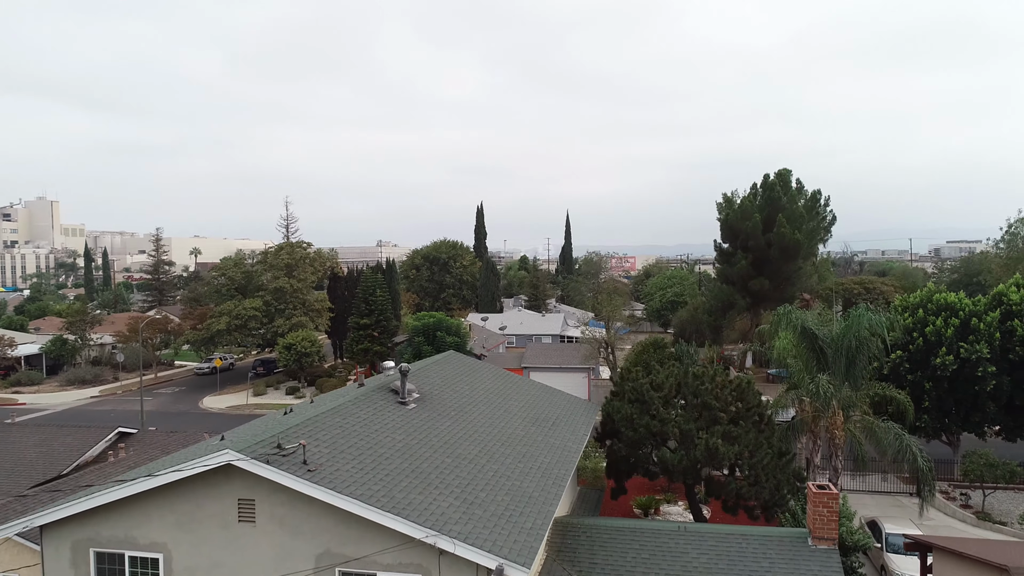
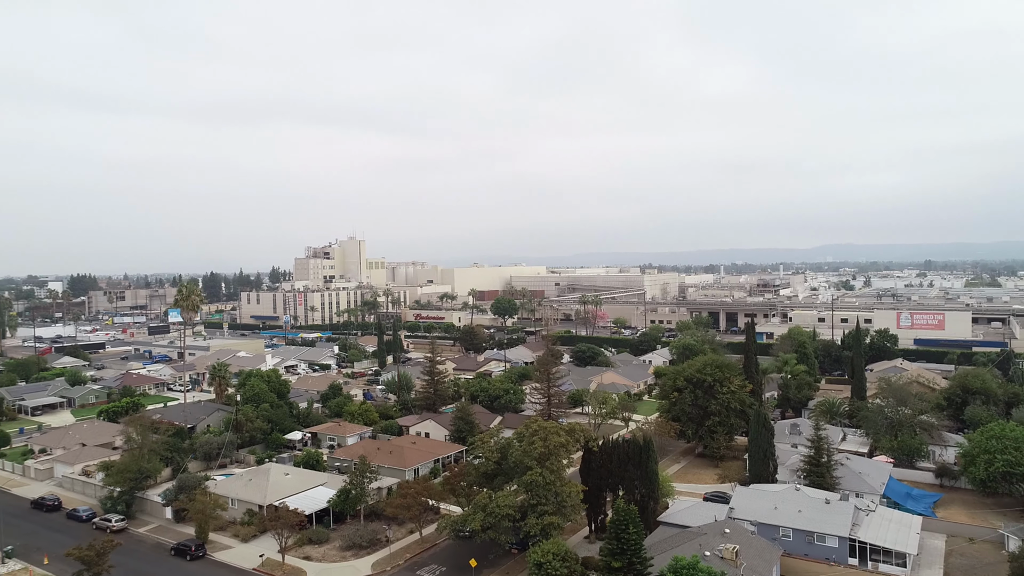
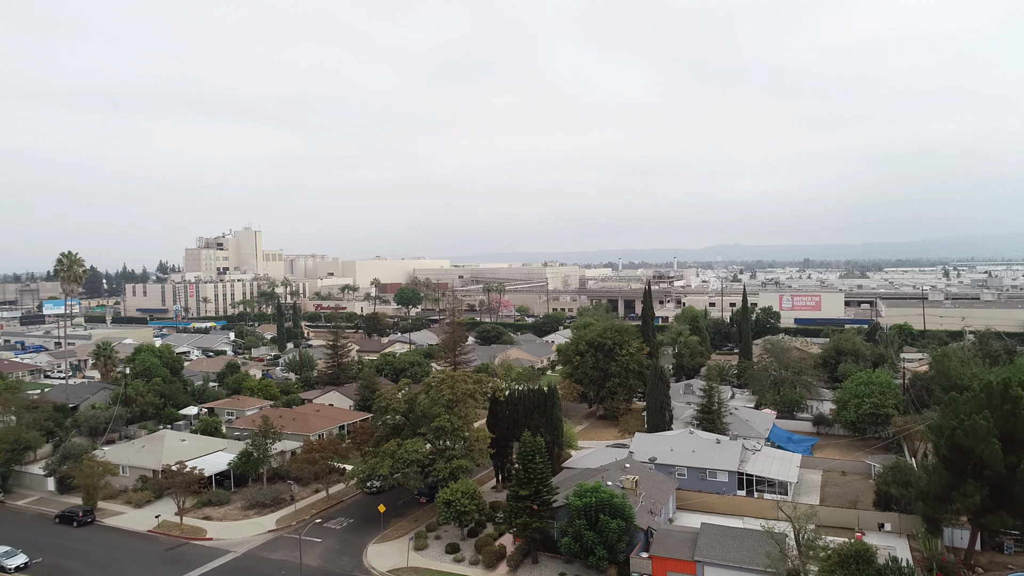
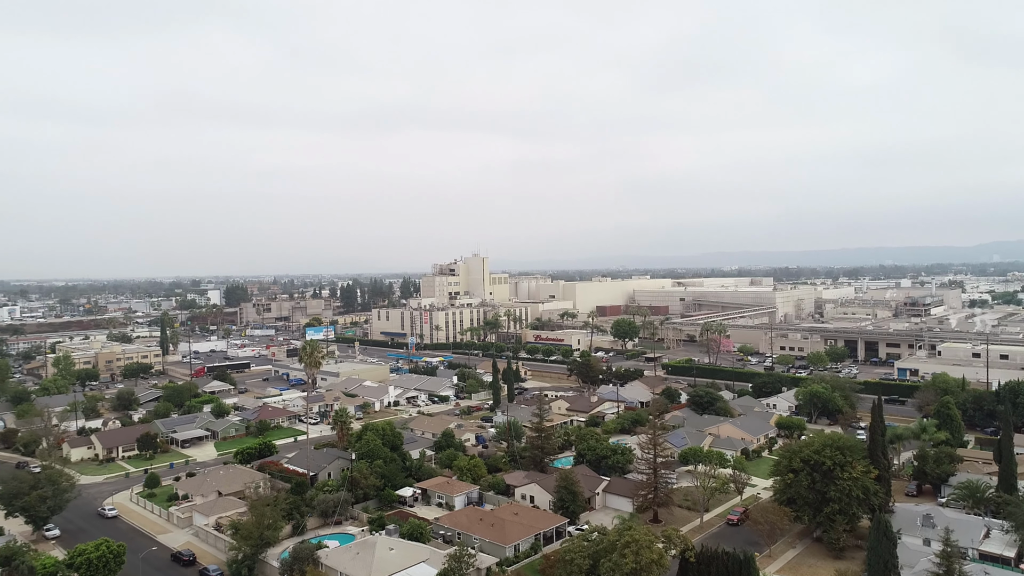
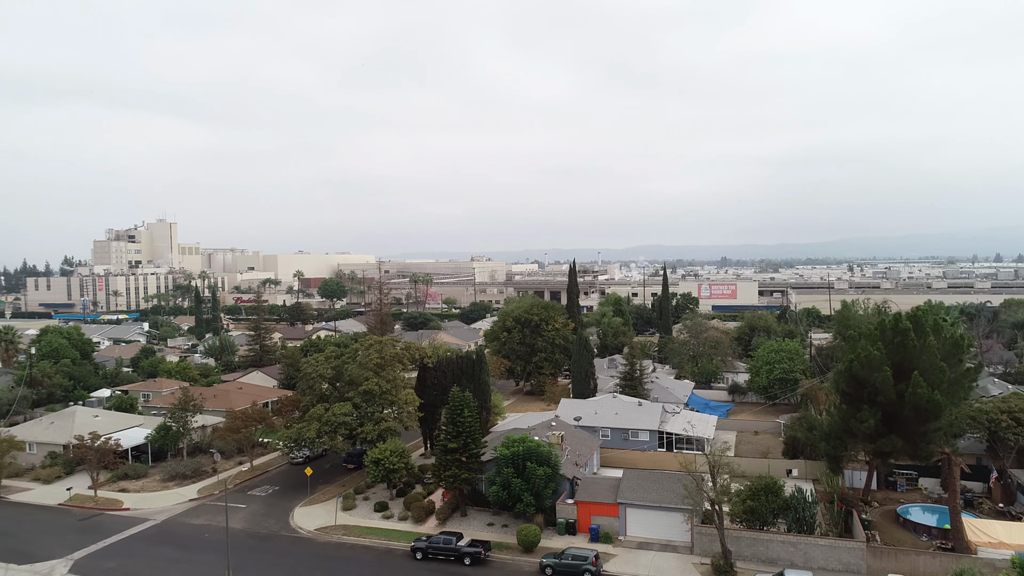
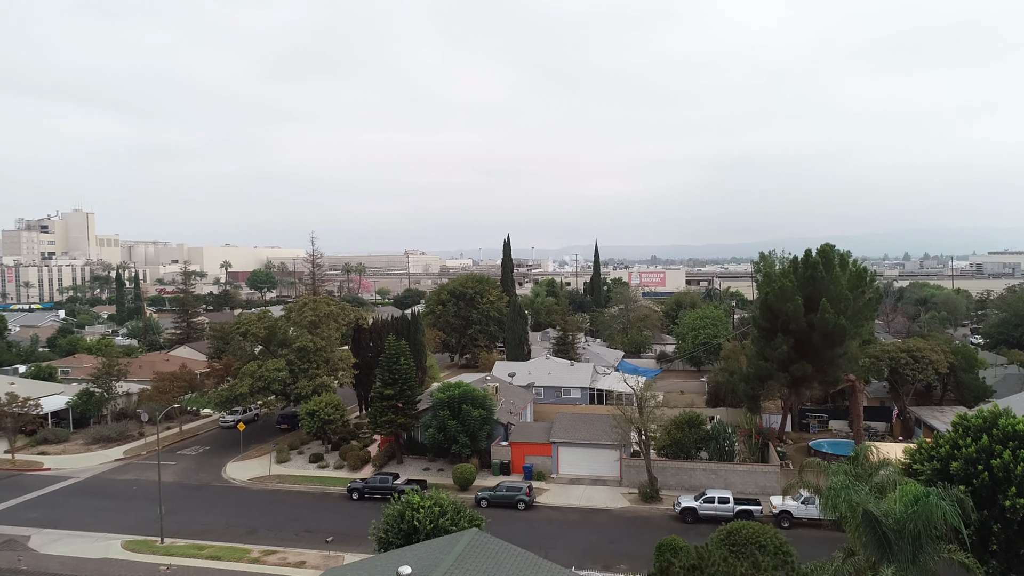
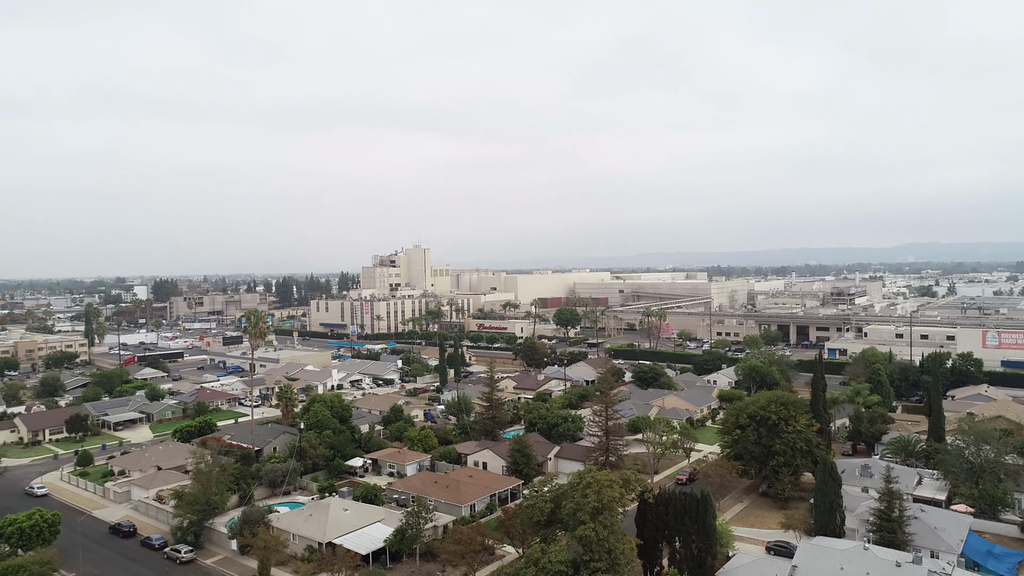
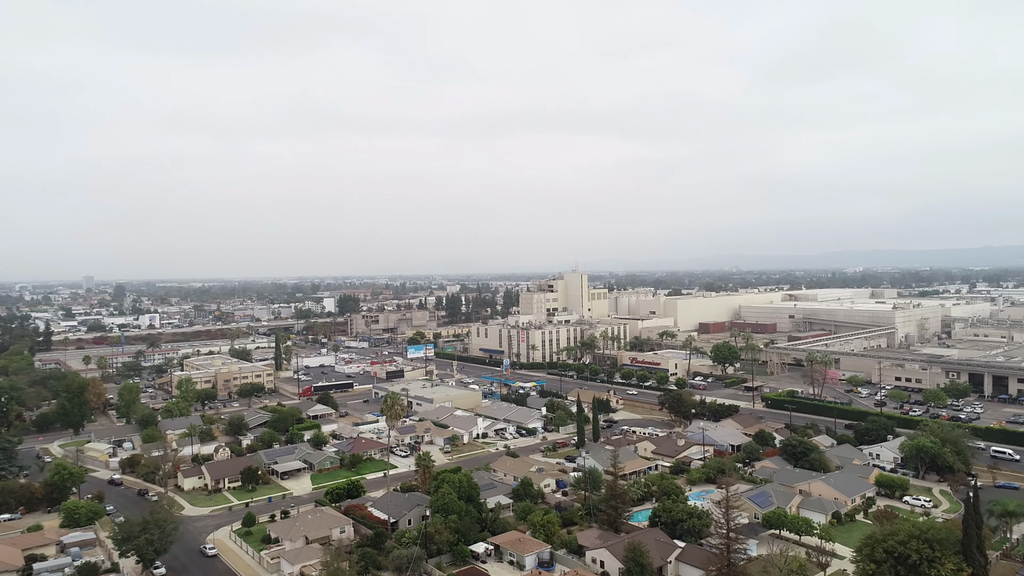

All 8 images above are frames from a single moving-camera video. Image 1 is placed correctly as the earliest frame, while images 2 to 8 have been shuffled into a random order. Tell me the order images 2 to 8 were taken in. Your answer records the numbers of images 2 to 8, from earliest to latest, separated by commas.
6, 5, 3, 2, 7, 4, 8
